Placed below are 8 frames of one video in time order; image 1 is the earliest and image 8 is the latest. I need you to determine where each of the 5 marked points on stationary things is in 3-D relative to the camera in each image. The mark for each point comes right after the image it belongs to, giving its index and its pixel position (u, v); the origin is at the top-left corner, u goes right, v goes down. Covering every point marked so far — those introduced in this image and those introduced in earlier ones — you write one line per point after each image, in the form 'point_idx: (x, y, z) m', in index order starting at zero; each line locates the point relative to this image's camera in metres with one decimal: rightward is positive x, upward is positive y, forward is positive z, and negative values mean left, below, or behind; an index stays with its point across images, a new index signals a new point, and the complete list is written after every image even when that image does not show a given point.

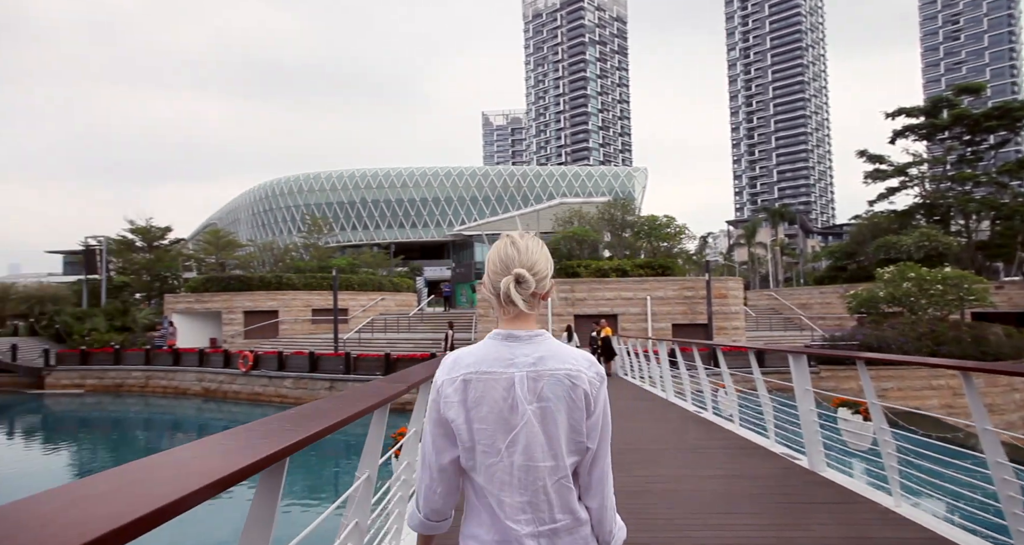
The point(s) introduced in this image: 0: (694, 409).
0: (+2.5, -1.8, +7.3) m
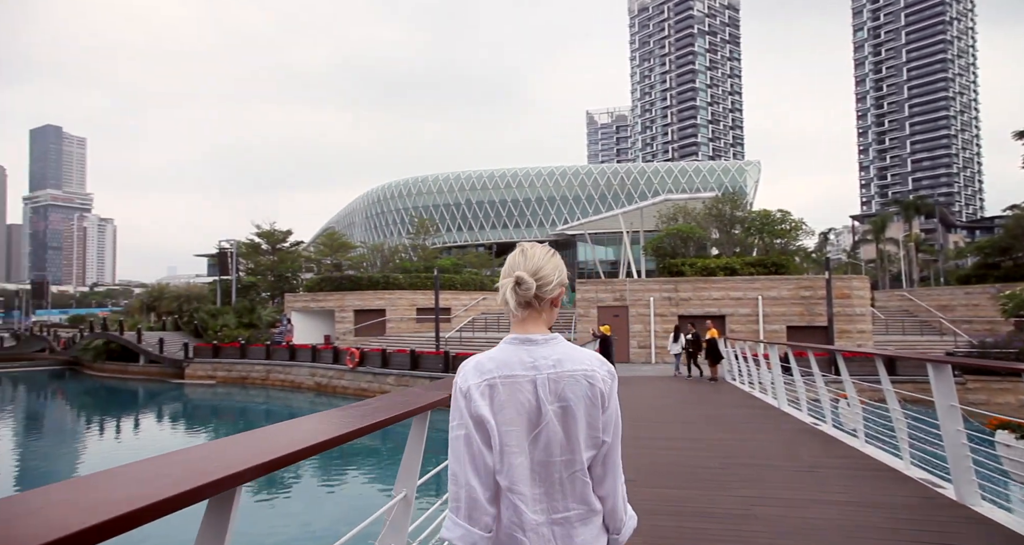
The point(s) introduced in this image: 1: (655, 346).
0: (+3.6, -1.8, +6.5) m
1: (+4.4, -2.2, +16.6) m
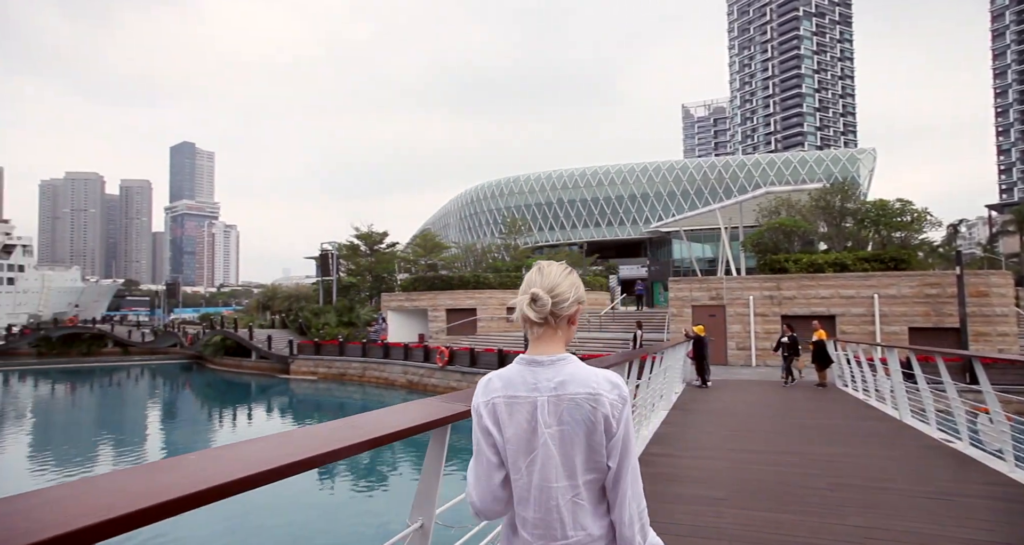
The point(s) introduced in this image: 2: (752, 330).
0: (+4.6, -1.8, +5.6) m
1: (+7.0, -2.2, +15.4) m
2: (+6.9, -1.7, +15.5) m
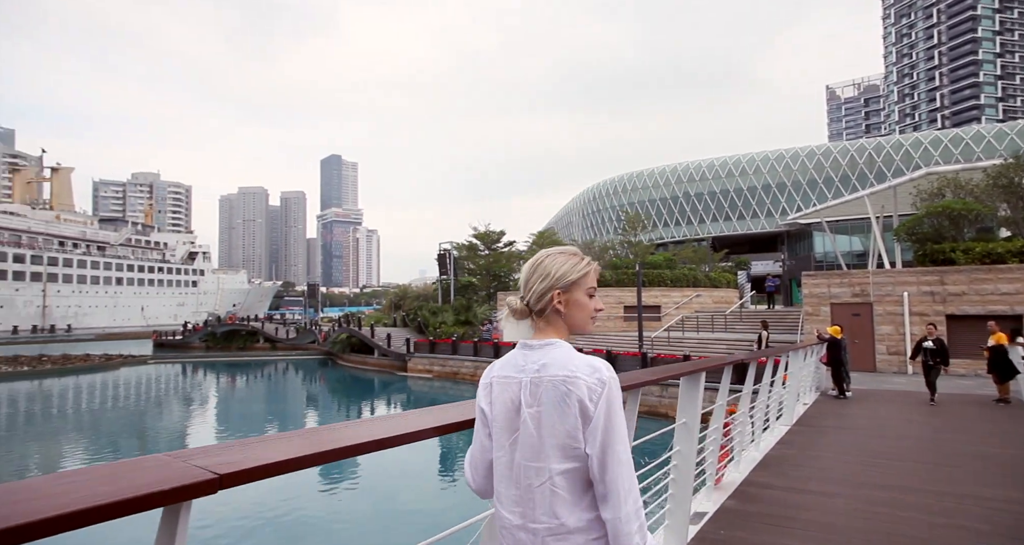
0: (+5.3, -1.7, +4.1) m
1: (+9.8, -2.0, +13.2) m
2: (+9.8, -1.5, +13.3) m
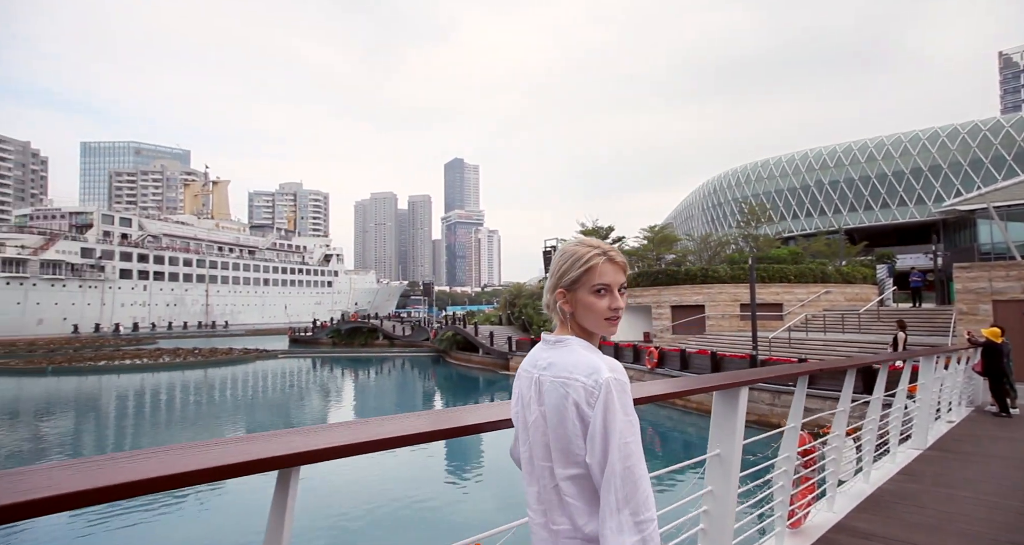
0: (+5.6, -1.6, +2.7) m
1: (+11.8, -1.8, +10.6) m
2: (+11.8, -1.3, +10.7) m
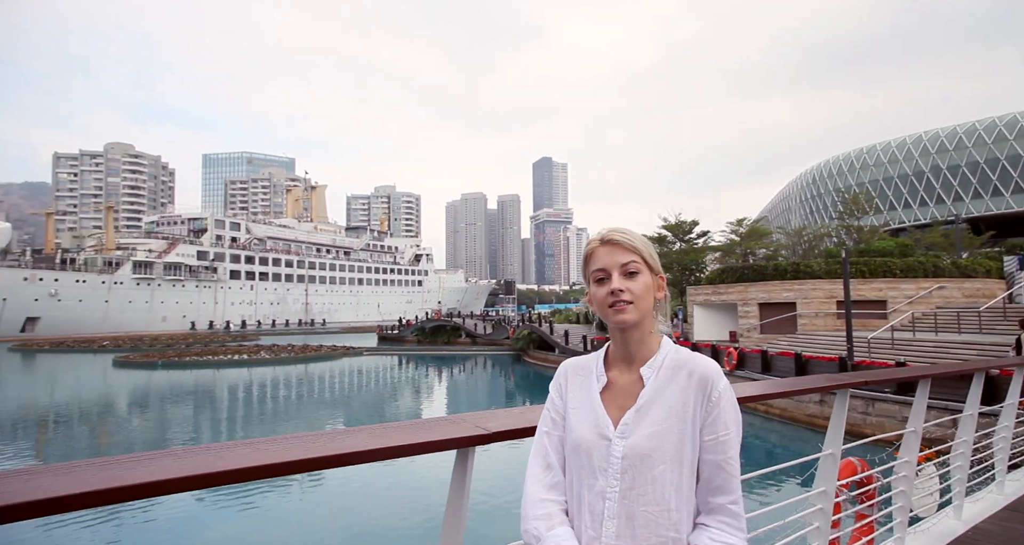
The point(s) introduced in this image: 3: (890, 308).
0: (+5.6, -1.5, +1.6) m
1: (+12.9, -1.6, +8.5) m
2: (+12.9, -1.1, +8.6) m
3: (+13.7, -1.3, +19.7) m
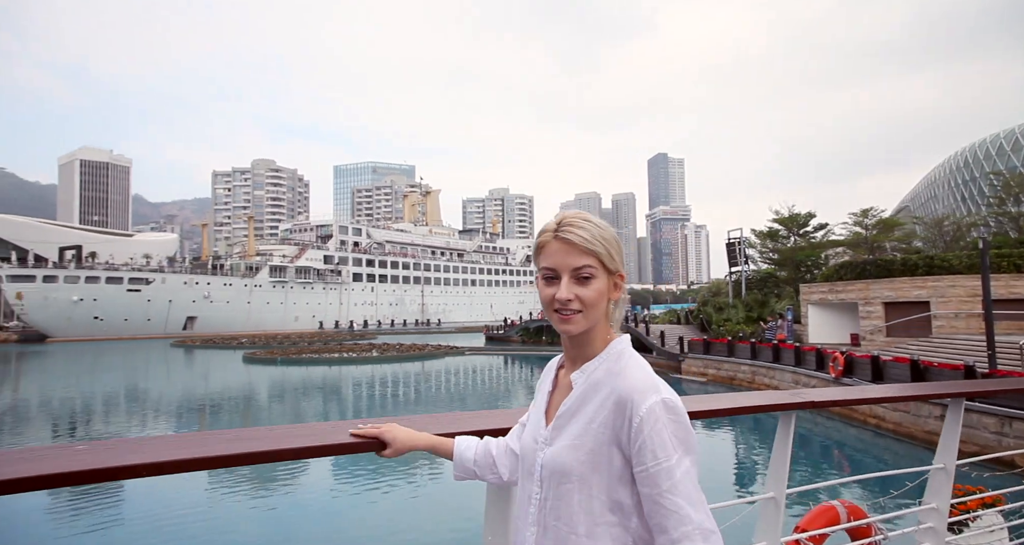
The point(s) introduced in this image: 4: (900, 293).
0: (+5.2, -1.4, +0.2) m
1: (+13.6, -1.4, +5.8) m
2: (+13.6, -0.9, +5.9) m
3: (+16.5, -1.1, +16.6) m
4: (+13.7, -0.7, +19.6) m
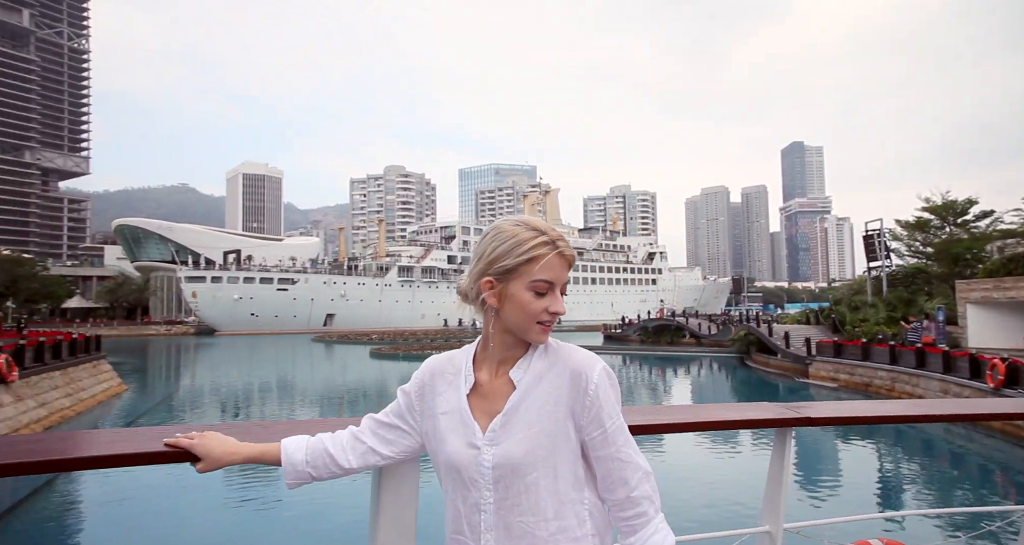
0: (+4.9, -1.3, -0.8) m
1: (+14.3, -1.2, +2.9) m
2: (+14.3, -0.7, +3.0) m
3: (+19.3, -0.9, +12.9) m
4: (+17.2, -0.5, +16.5) m
